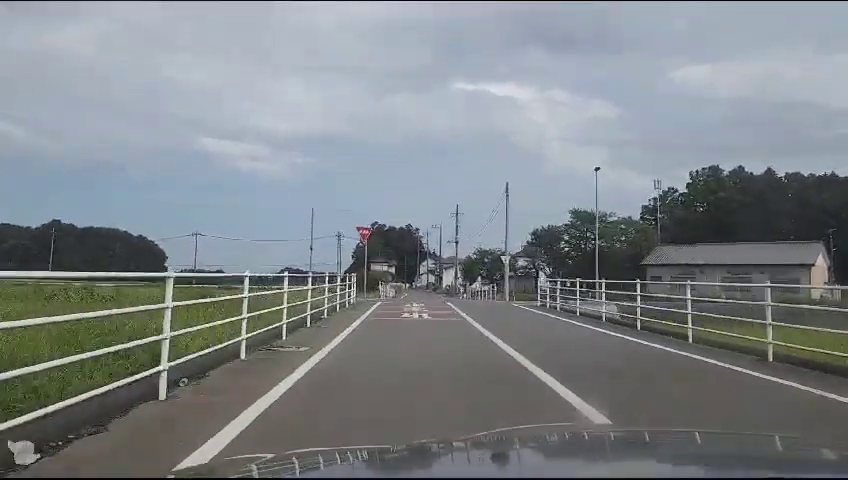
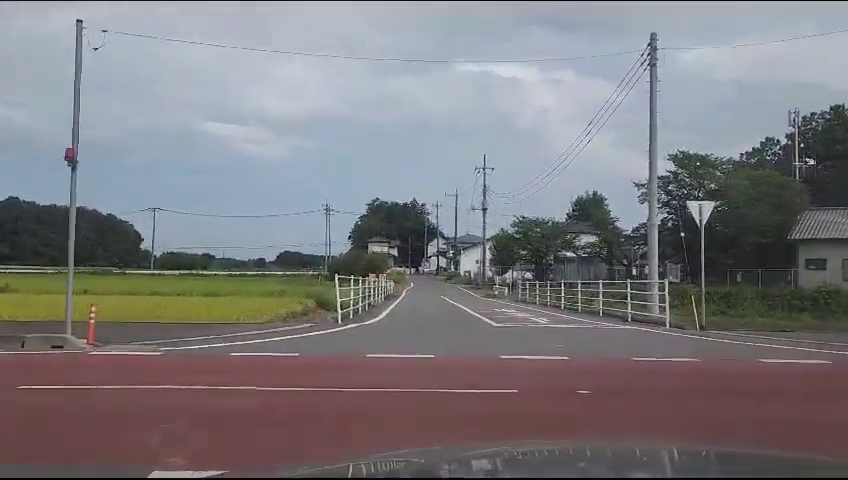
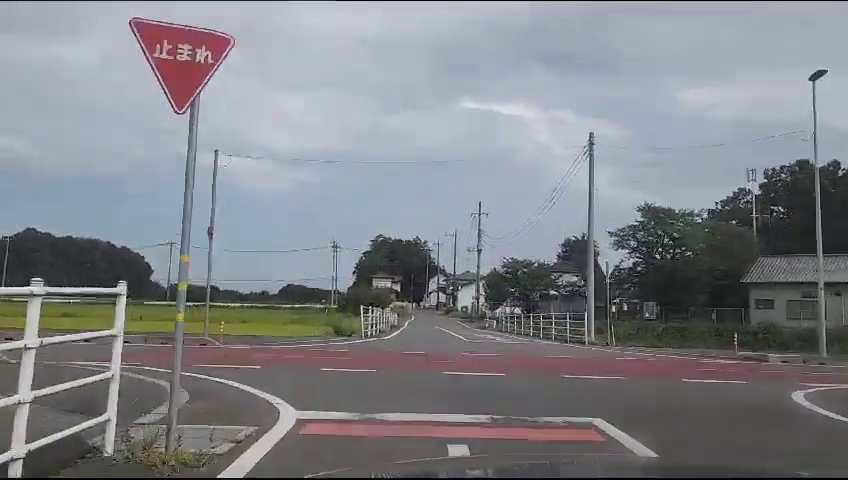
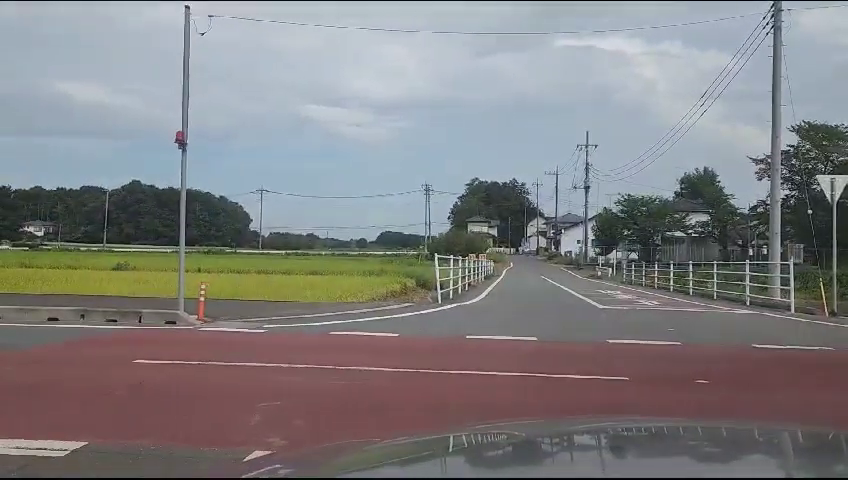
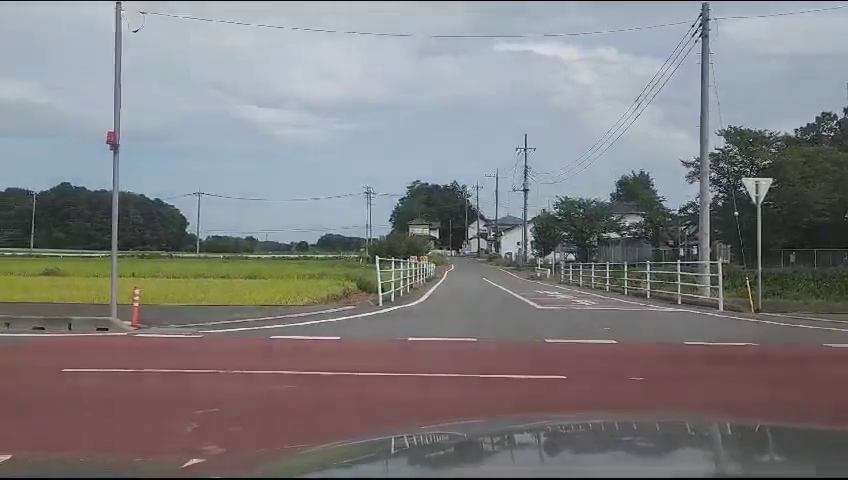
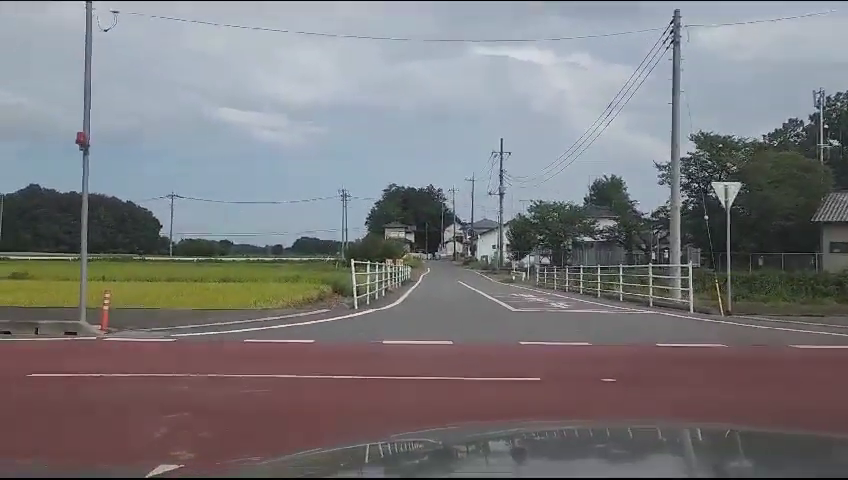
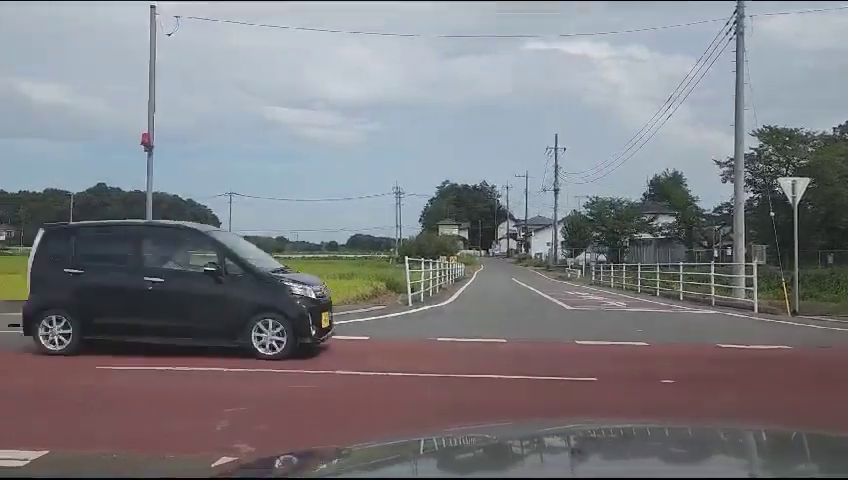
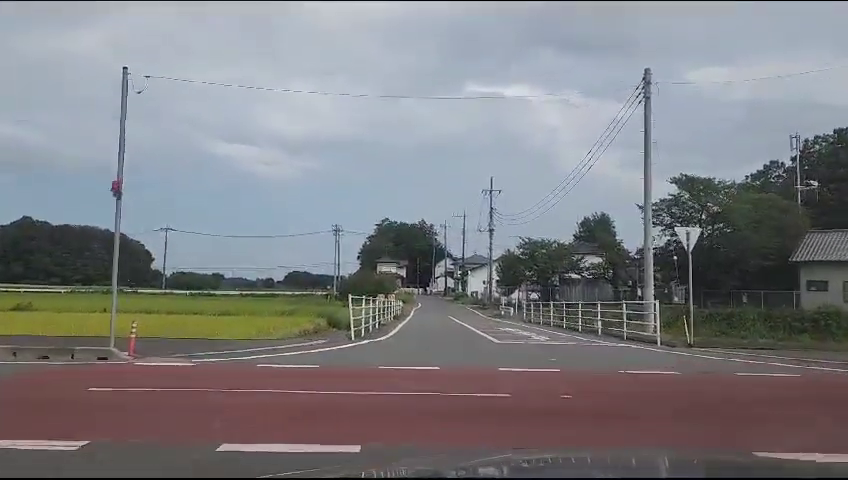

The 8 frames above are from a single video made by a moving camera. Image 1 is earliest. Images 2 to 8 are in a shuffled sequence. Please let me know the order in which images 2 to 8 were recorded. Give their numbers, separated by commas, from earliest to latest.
3, 8, 2, 6, 5, 7, 4
